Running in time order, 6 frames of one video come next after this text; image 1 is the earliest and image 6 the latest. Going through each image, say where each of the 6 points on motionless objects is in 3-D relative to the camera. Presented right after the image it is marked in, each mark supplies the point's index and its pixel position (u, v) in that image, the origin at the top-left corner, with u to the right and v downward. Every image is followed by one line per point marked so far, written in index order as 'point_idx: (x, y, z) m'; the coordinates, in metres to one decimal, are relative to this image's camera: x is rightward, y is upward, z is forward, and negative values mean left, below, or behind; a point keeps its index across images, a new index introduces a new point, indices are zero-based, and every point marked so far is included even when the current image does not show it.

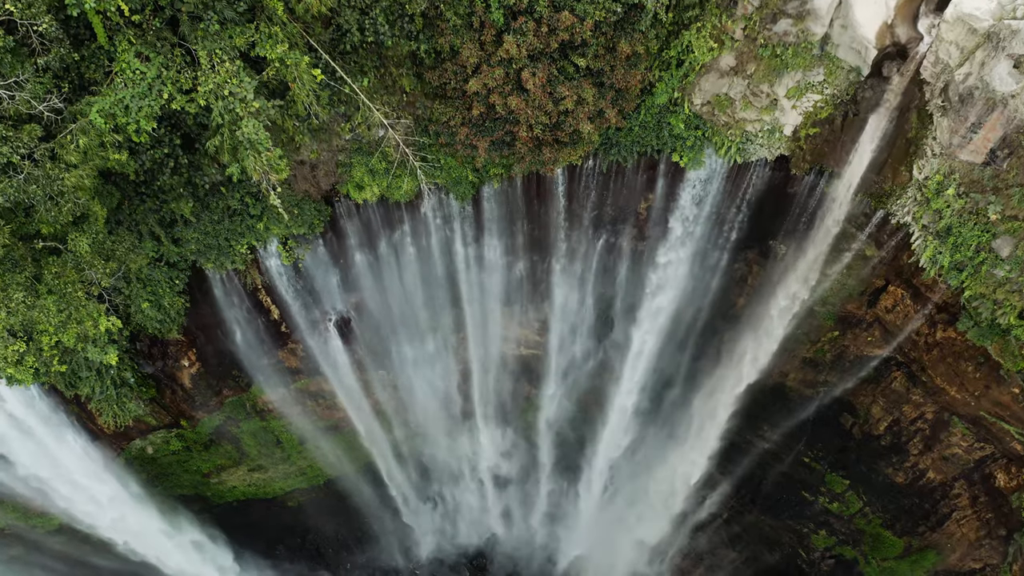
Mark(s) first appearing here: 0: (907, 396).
0: (+7.0, -2.2, +10.8) m
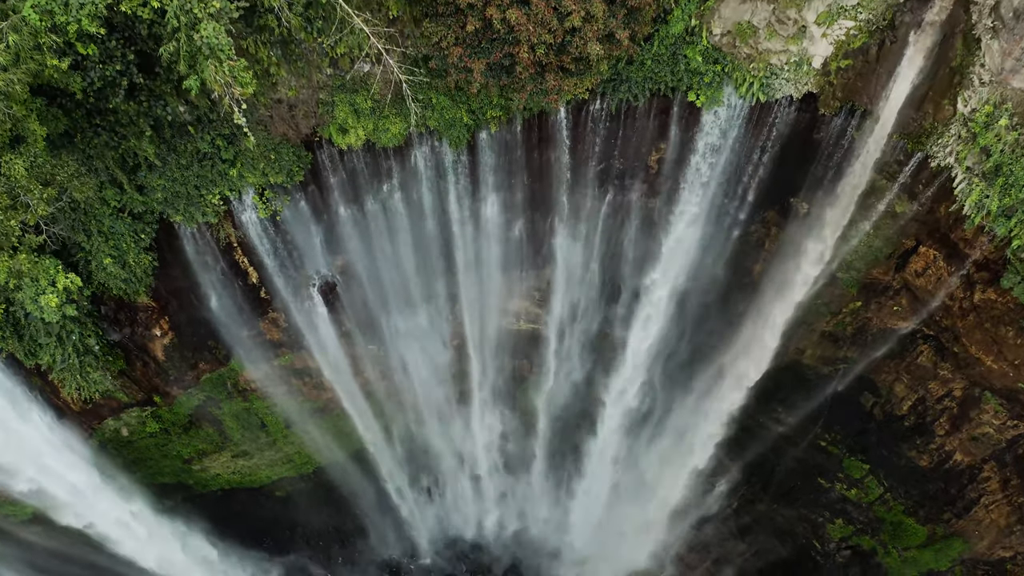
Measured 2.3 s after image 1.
0: (+7.0, -1.5, +9.9) m
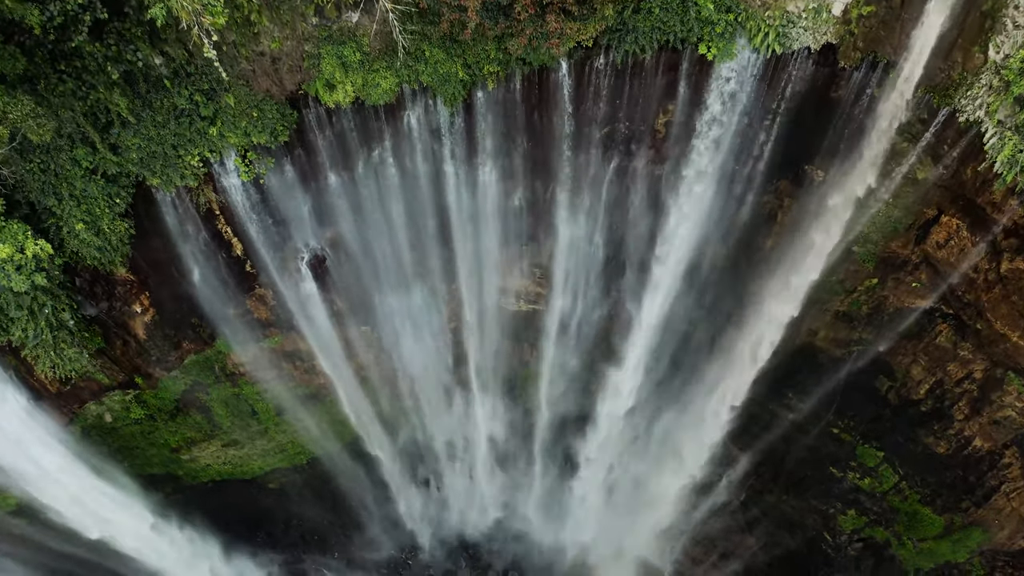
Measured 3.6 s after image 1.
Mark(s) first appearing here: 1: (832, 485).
0: (+7.0, -1.1, +9.4) m
1: (+6.2, -3.9, +11.5) m
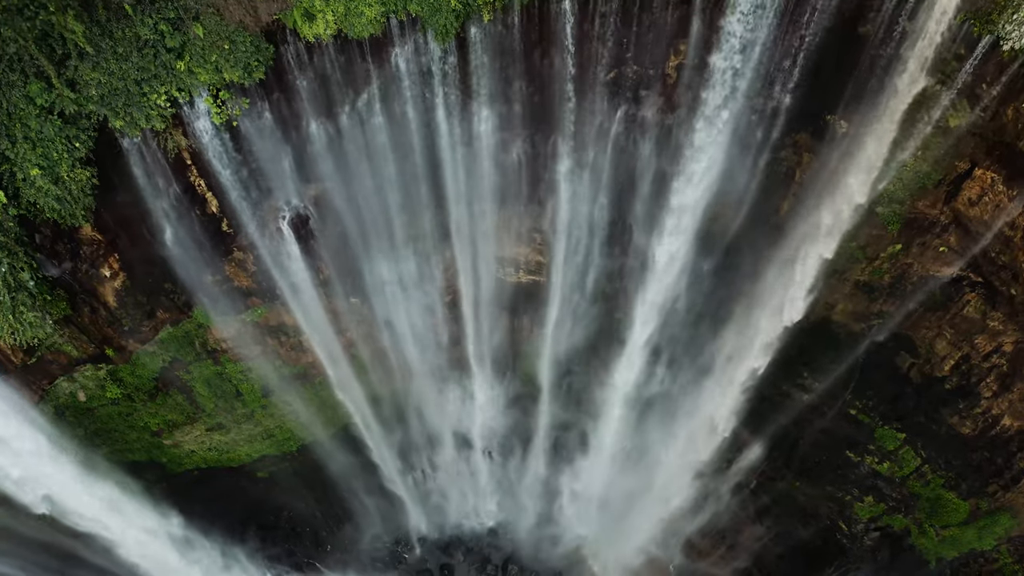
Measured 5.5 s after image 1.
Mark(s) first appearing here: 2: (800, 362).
0: (+7.0, -0.5, +8.7) m
1: (+6.2, -3.3, +10.8) m
2: (+5.2, -1.3, +10.5) m
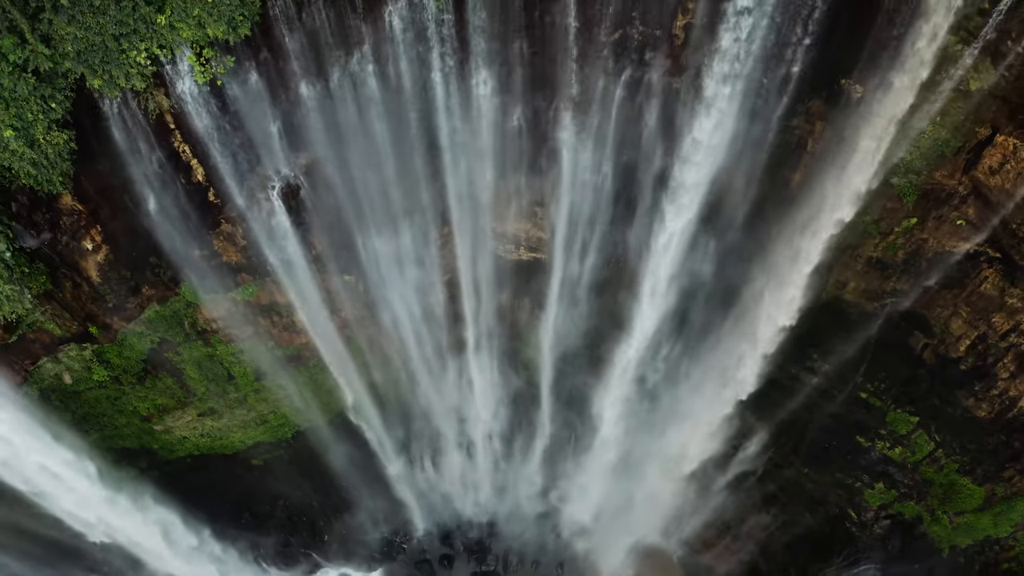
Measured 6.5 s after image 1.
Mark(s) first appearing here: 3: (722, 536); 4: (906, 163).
0: (+7.0, -0.1, +8.3) m
1: (+6.2, -2.9, +10.4) m
2: (+5.2, -0.9, +10.1) m
3: (+4.4, -5.0, +12.0) m
4: (+5.4, +1.8, +8.1) m
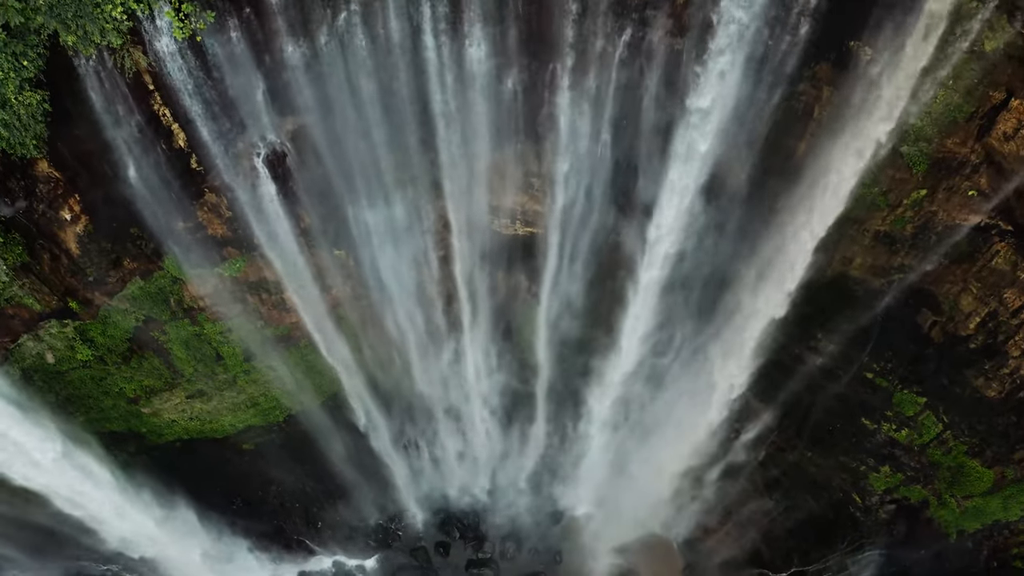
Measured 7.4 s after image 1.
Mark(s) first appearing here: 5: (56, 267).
0: (+6.9, +0.4, +8.0) m
1: (+6.1, -2.5, +10.1) m
2: (+5.1, -0.5, +9.8) m
3: (+4.3, -4.5, +11.7) m
4: (+5.4, +2.2, +7.8) m
5: (-6.7, +0.3, +8.7) m
